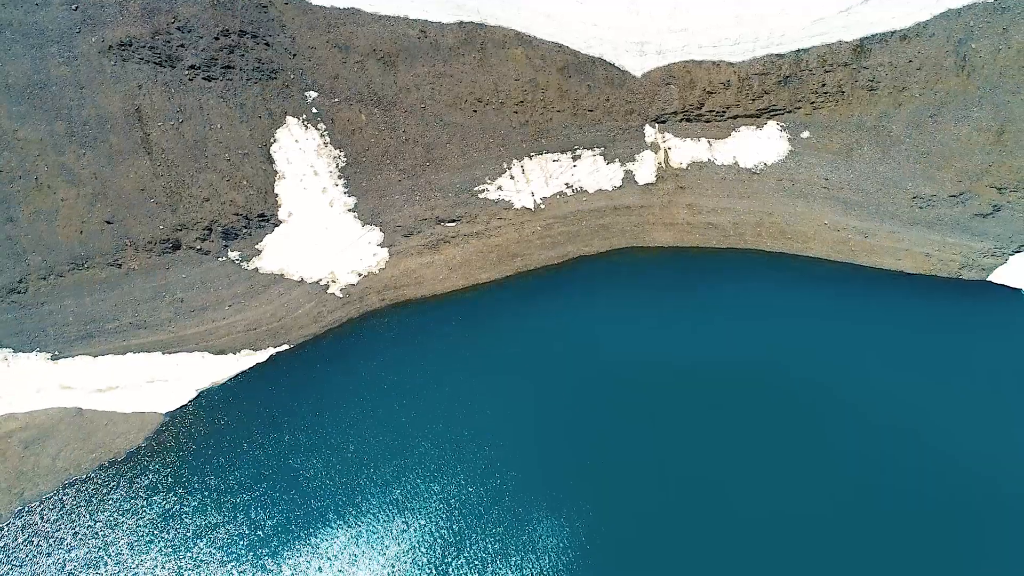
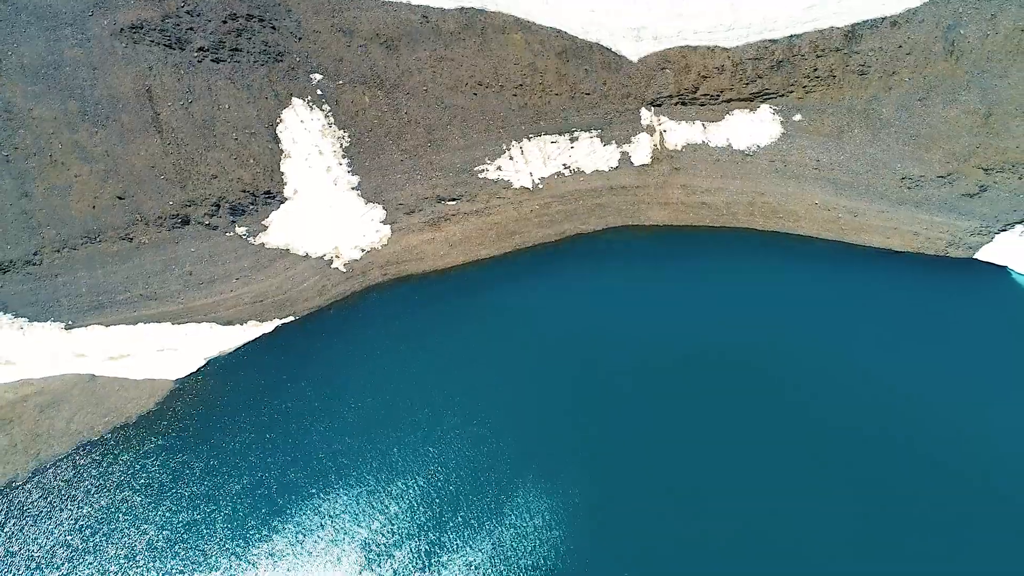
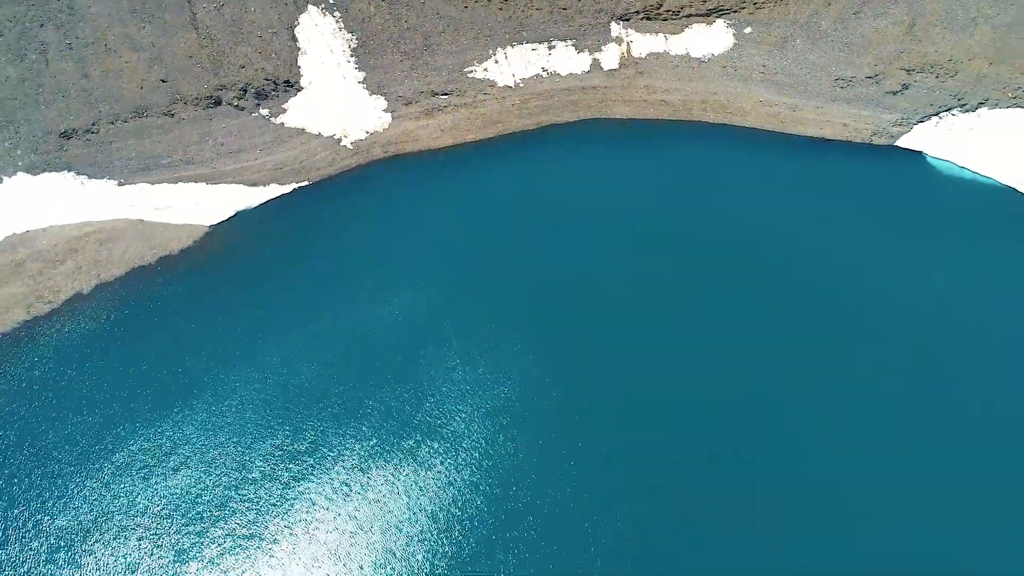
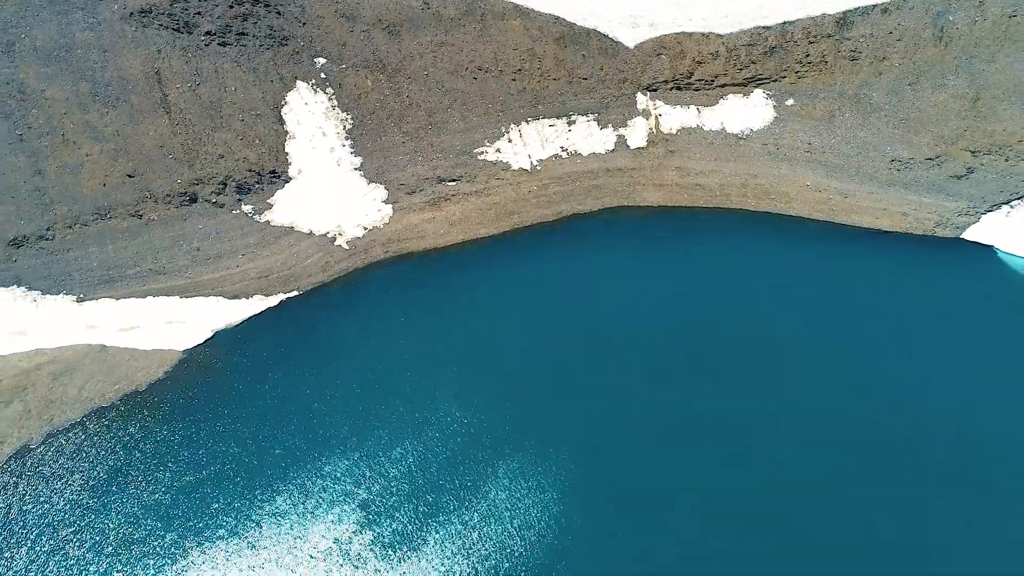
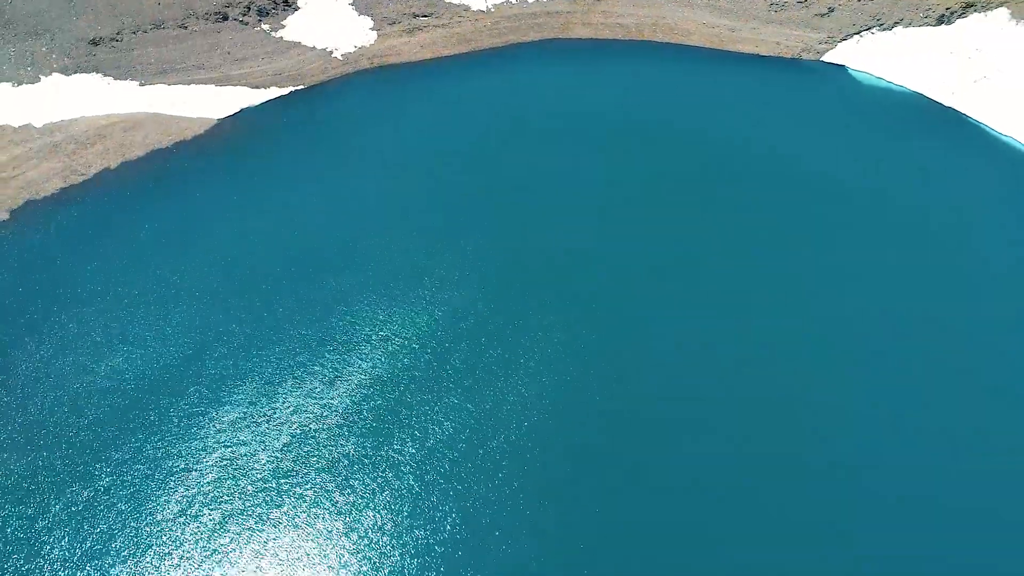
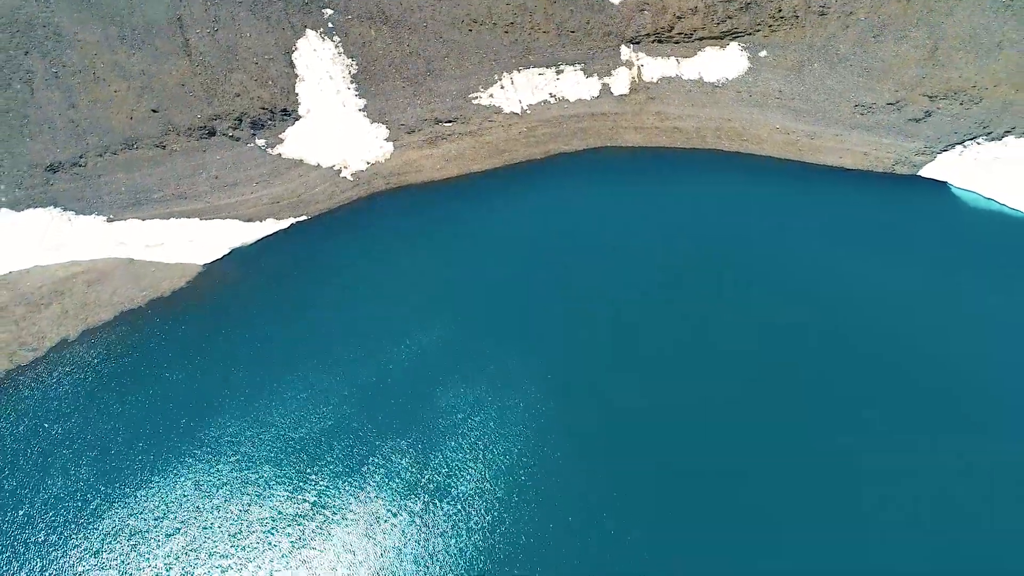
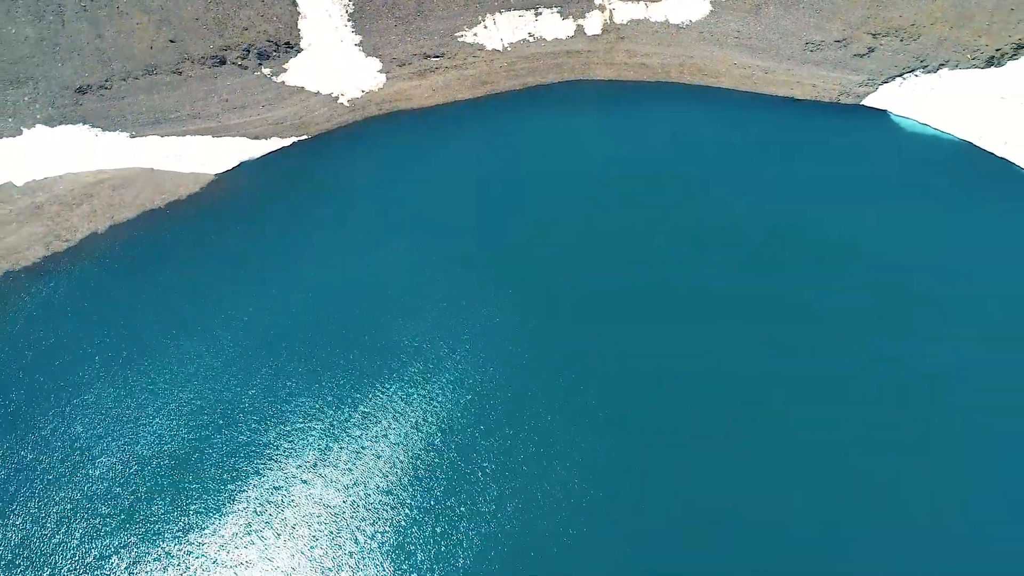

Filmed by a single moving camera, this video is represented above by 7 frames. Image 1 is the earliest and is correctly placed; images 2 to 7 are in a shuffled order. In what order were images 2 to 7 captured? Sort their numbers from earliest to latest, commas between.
2, 4, 6, 3, 7, 5
